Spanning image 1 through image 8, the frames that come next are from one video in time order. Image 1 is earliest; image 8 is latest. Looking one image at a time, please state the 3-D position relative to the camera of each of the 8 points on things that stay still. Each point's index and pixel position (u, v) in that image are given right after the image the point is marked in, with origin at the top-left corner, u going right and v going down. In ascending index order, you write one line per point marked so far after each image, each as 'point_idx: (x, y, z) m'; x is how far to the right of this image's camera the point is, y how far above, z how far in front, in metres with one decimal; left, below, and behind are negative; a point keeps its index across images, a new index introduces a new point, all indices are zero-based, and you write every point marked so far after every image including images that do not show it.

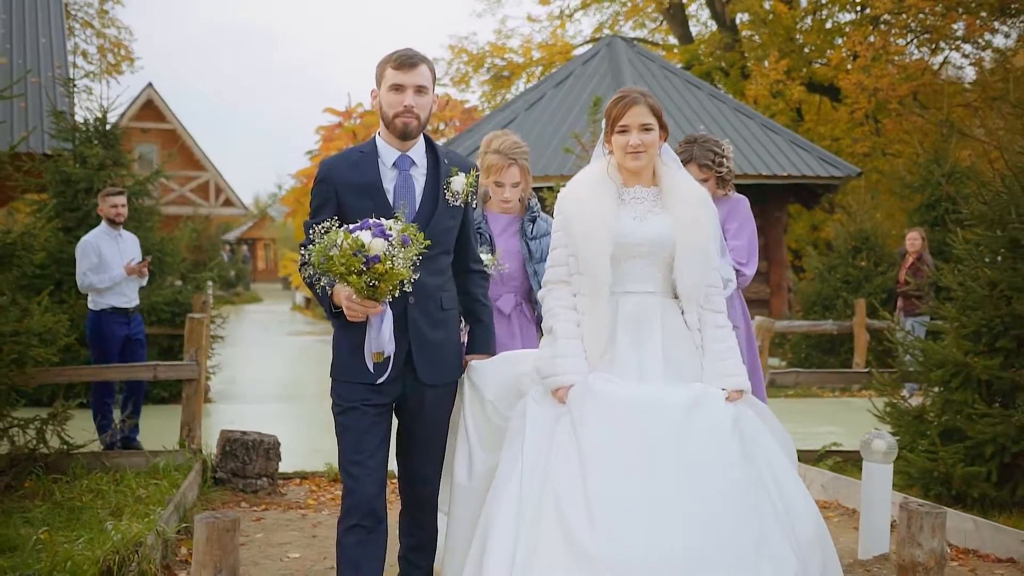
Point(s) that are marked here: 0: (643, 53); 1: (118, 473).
0: (+1.9, +3.4, +13.3) m
1: (-2.6, -1.2, +6.3) m
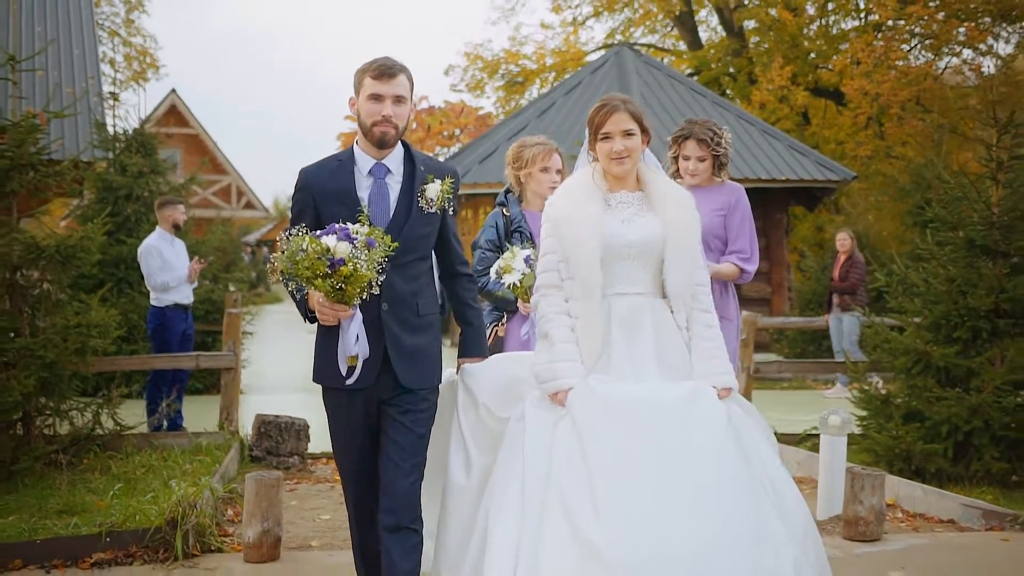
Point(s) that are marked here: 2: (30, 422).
0: (+2.1, +3.4, +14.0) m
1: (-2.6, -1.2, +7.0) m
2: (-3.3, -0.9, +6.4) m
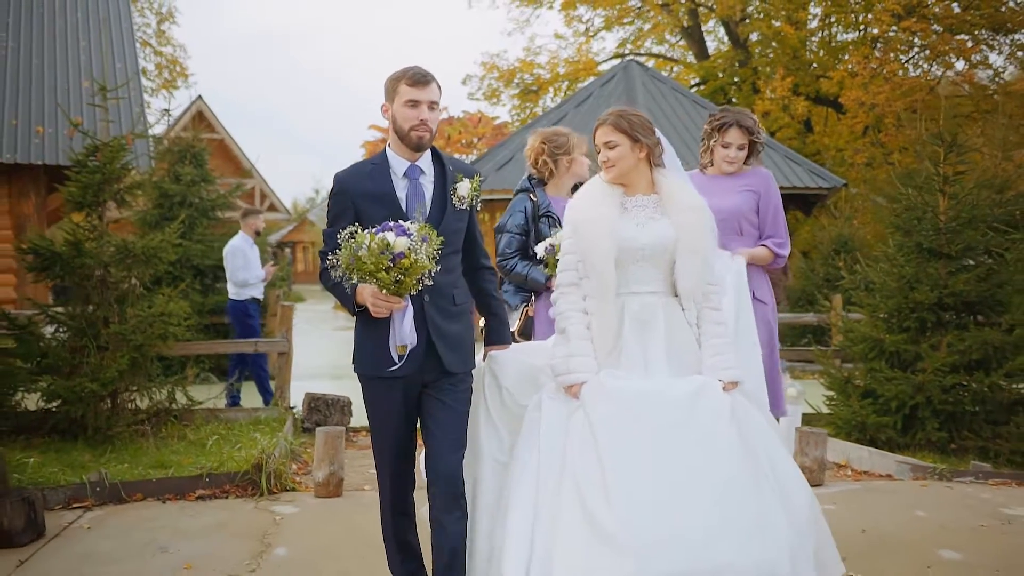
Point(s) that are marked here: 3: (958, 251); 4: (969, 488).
0: (+2.3, +3.4, +15.1) m
1: (-2.4, -1.2, +8.2) m
2: (-3.2, -0.9, +7.6) m
3: (+3.5, +0.3, +7.6) m
4: (+2.7, -1.2, +5.7) m
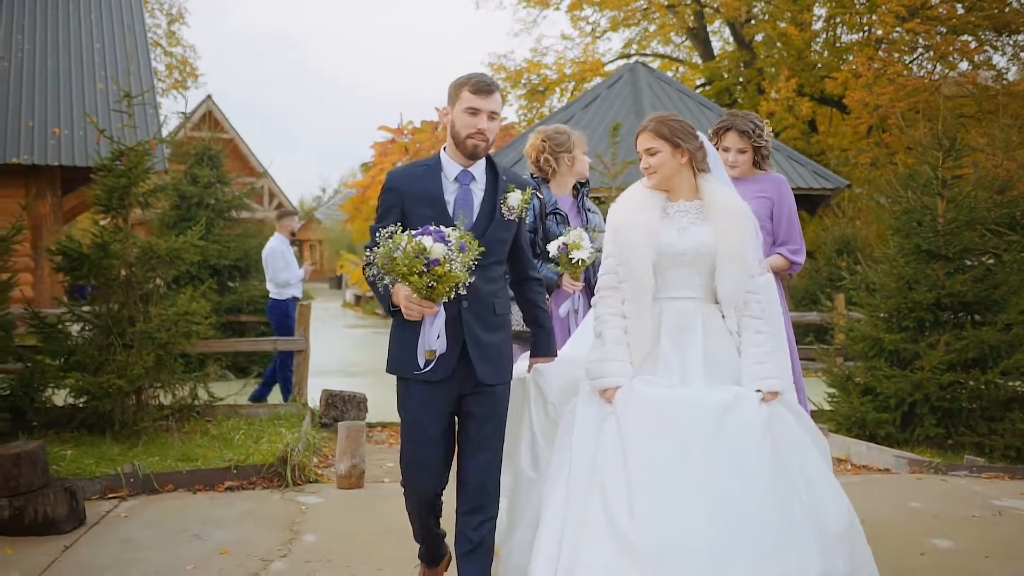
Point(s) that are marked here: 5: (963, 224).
0: (+2.4, +3.4, +15.3) m
1: (-2.3, -1.2, +8.5) m
2: (-3.1, -0.9, +7.9) m
3: (+3.6, +0.3, +7.8) m
4: (+2.8, -1.2, +5.9) m
5: (+3.7, +0.5, +7.8) m
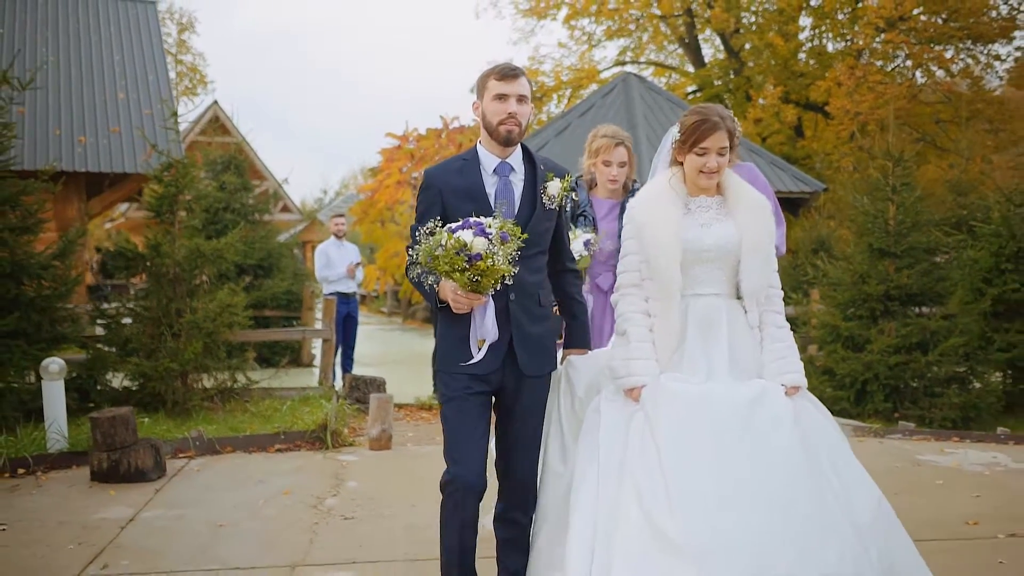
0: (+2.4, +3.5, +16.4) m
1: (-2.3, -1.1, +9.6) m
2: (-3.1, -0.8, +9.0) m
3: (+3.7, +0.4, +8.9) m
4: (+2.8, -1.1, +7.0) m
5: (+3.7, +0.6, +8.9) m
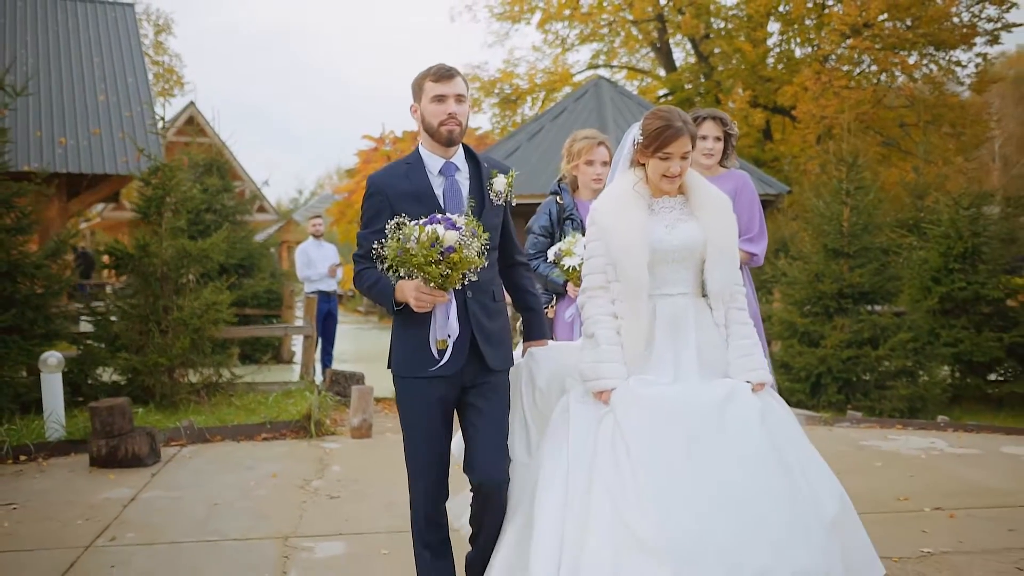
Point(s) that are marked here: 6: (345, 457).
0: (+2.0, +3.5, +16.9) m
1: (-2.6, -1.1, +10.0) m
2: (-3.3, -0.8, +9.4) m
3: (+3.4, +0.4, +9.5) m
4: (+2.6, -1.1, +7.5) m
5: (+3.5, +0.6, +9.4) m
6: (-1.2, -1.2, +6.7) m
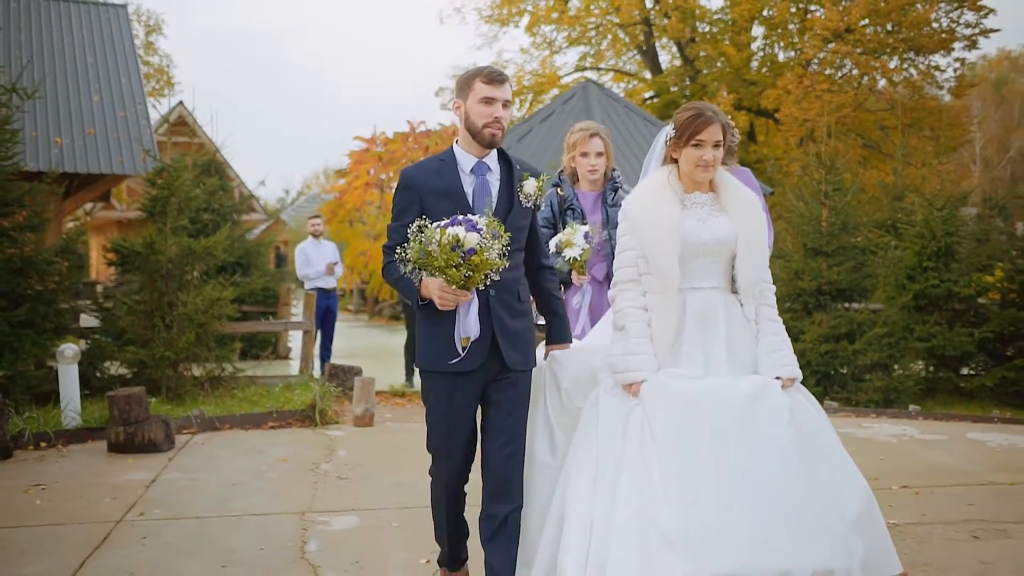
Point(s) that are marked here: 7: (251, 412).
0: (+1.8, +3.5, +17.3) m
1: (-2.7, -1.1, +10.3) m
2: (-3.4, -0.8, +9.7) m
3: (+3.3, +0.4, +9.9) m
4: (+2.6, -1.1, +8.0) m
5: (+3.4, +0.6, +9.9) m
6: (-1.2, -1.2, +7.1) m
7: (-2.3, -1.1, +8.2) m
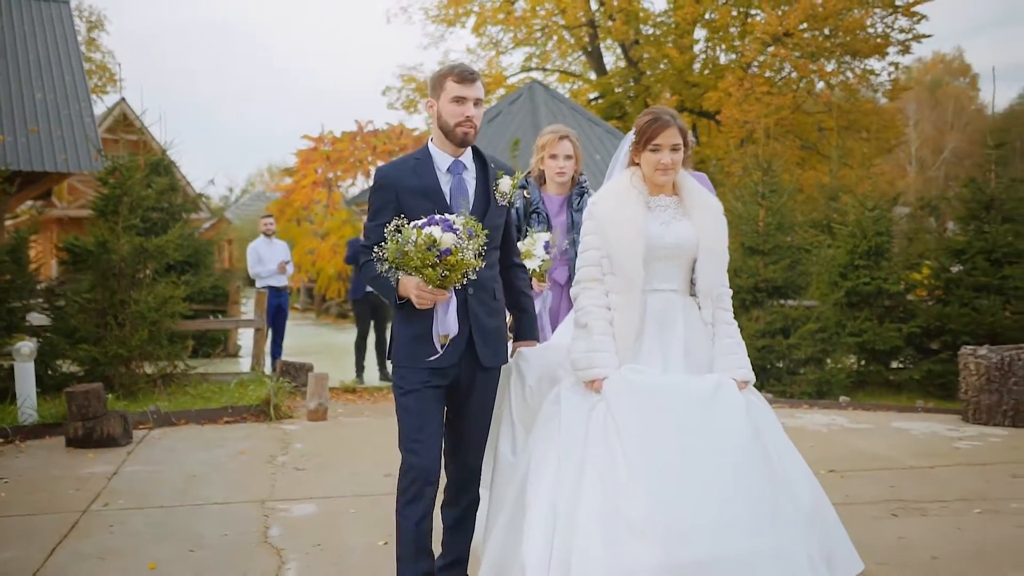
0: (+0.8, +3.6, +17.7) m
1: (-3.2, -1.1, +10.4) m
2: (-3.9, -0.8, +9.8) m
3: (+2.8, +0.4, +10.3) m
4: (+2.2, -1.1, +8.4) m
5: (+2.8, +0.7, +10.3) m
6: (-1.6, -1.1, +7.3) m
7: (-2.7, -1.1, +8.3) m
